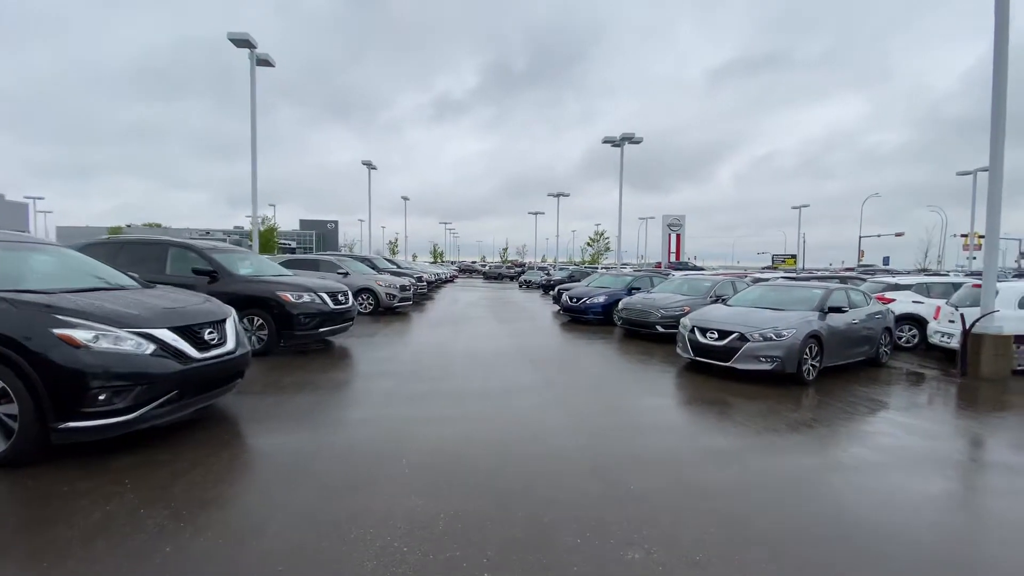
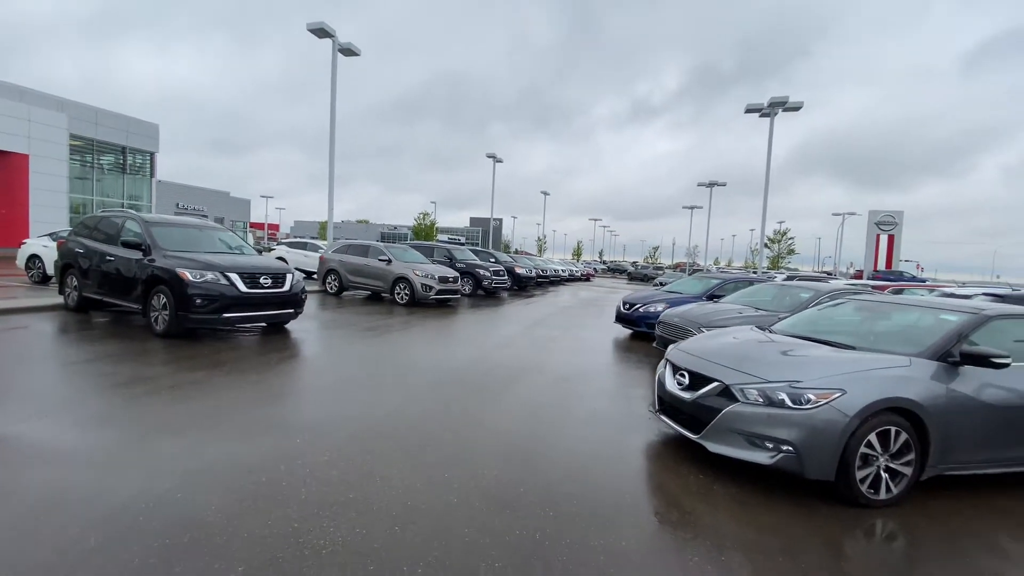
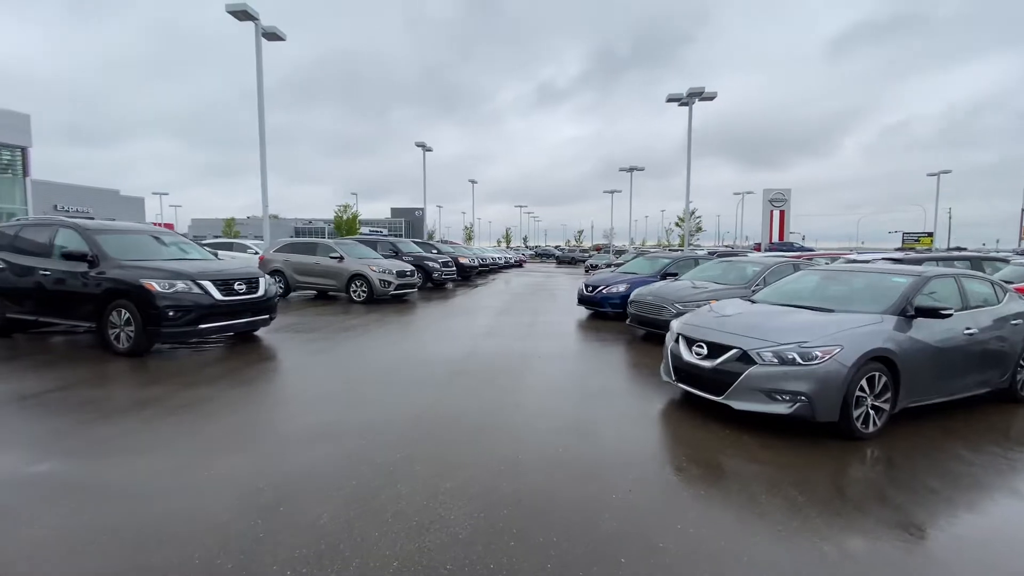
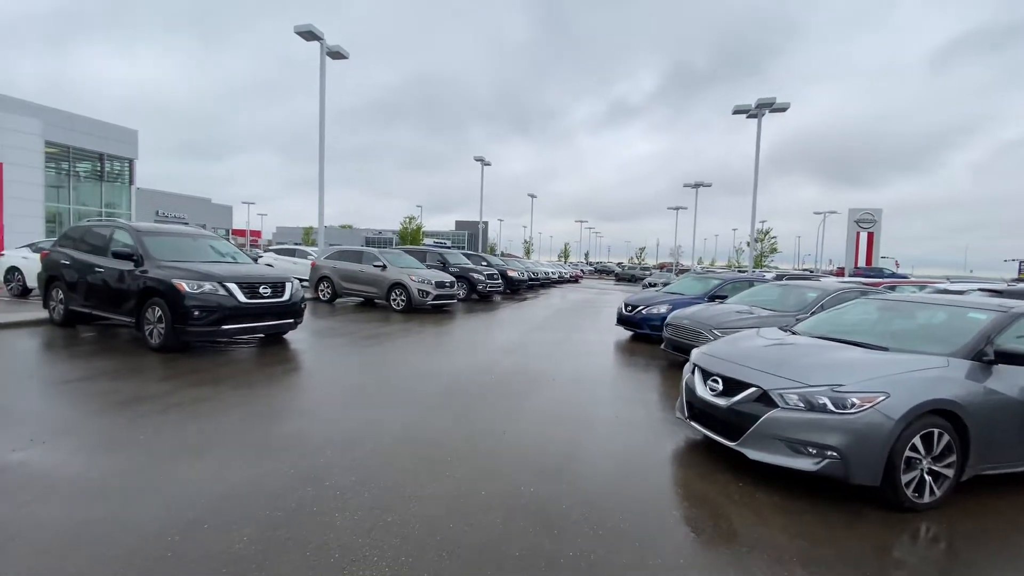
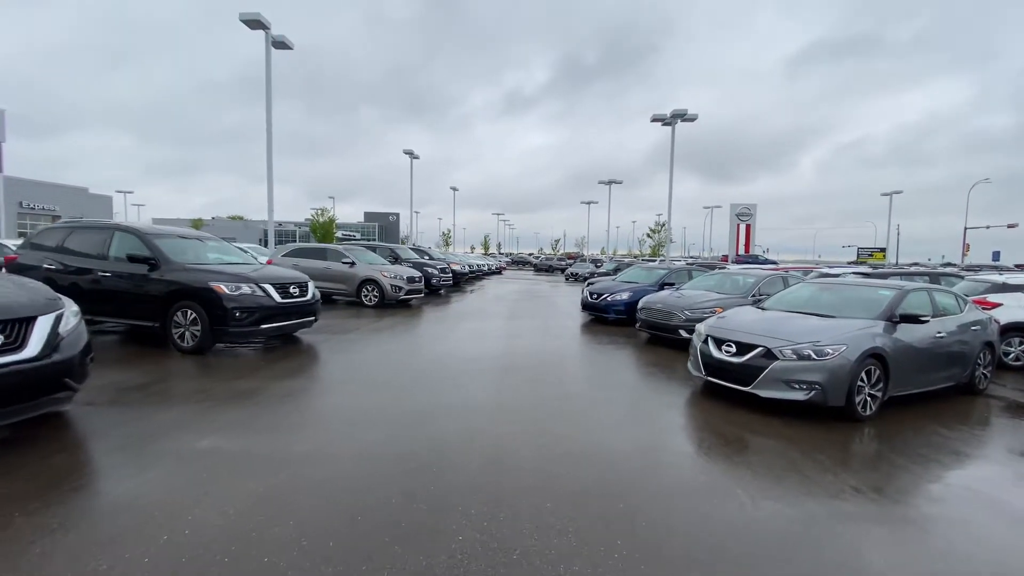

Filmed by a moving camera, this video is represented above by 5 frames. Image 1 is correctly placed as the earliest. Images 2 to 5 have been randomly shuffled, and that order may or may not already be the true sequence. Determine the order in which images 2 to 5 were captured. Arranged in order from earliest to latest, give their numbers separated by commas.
5, 3, 4, 2
